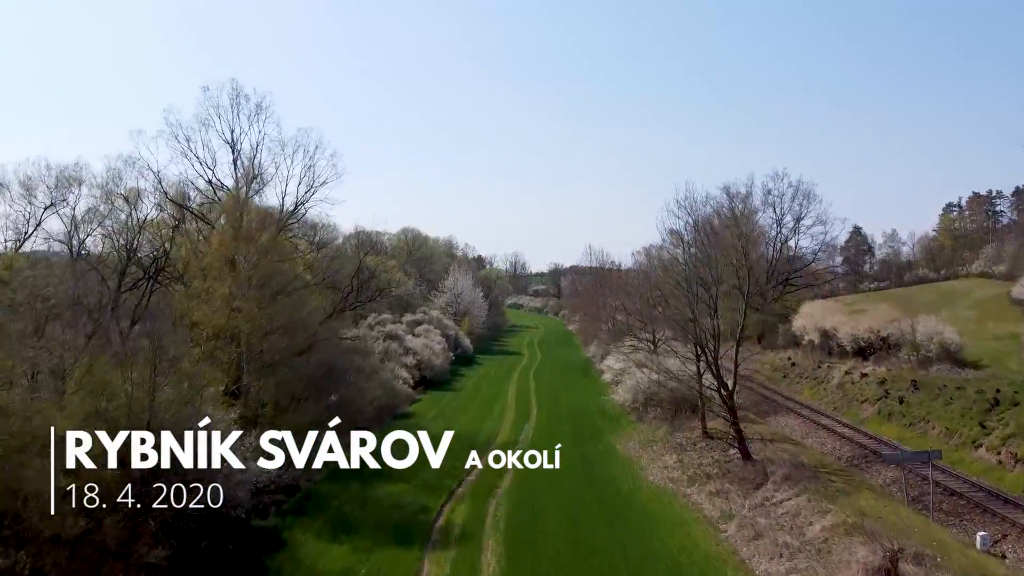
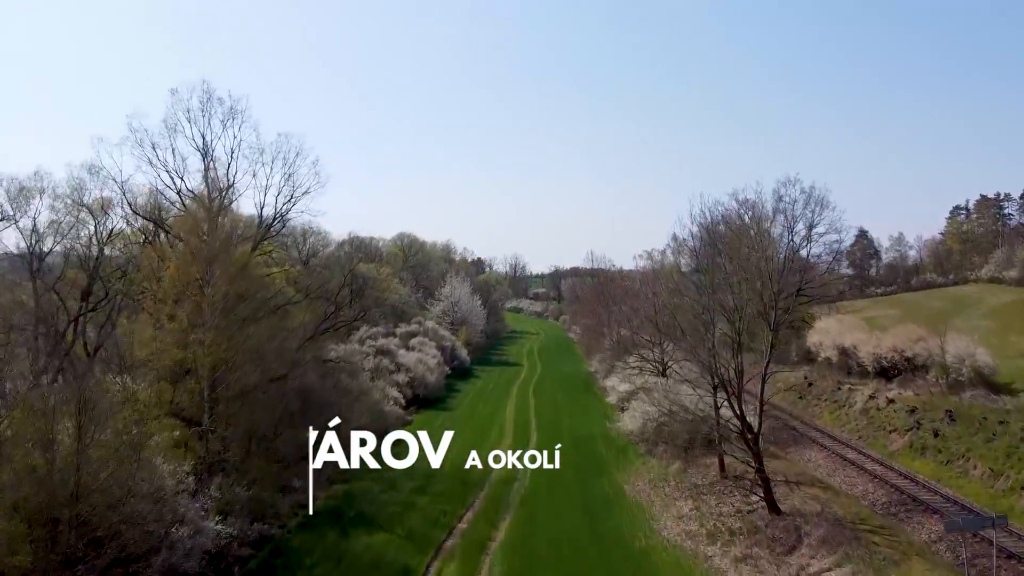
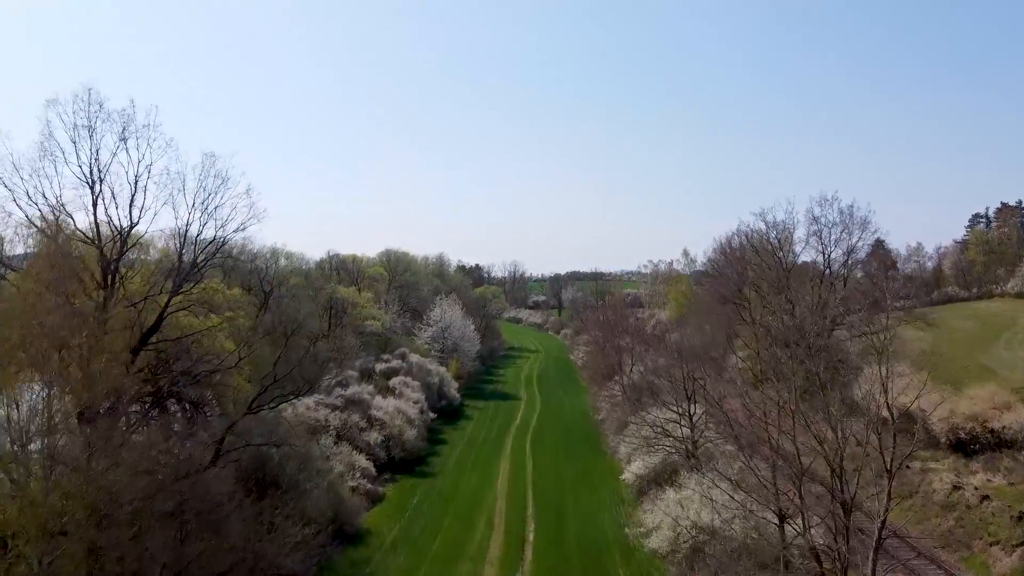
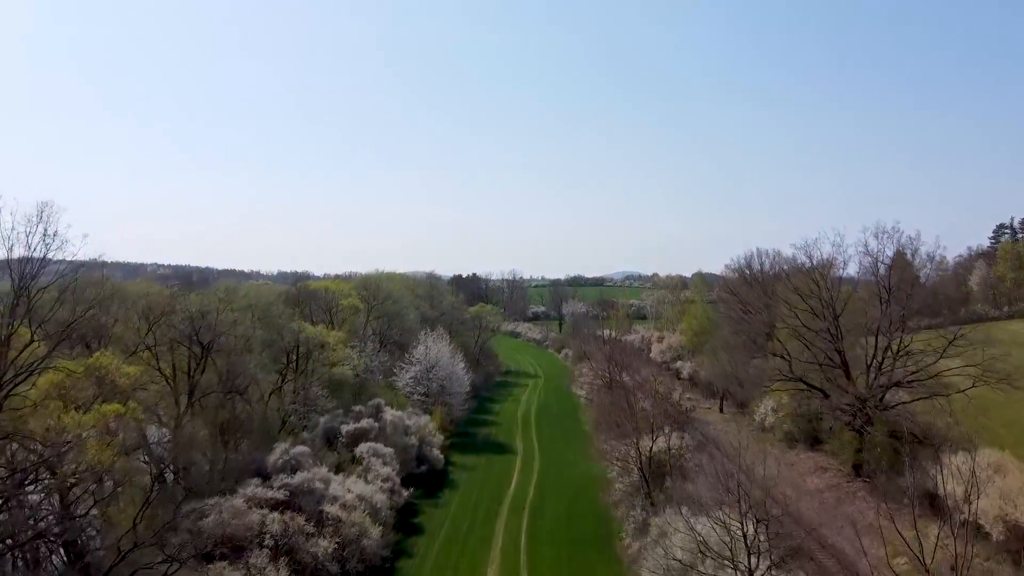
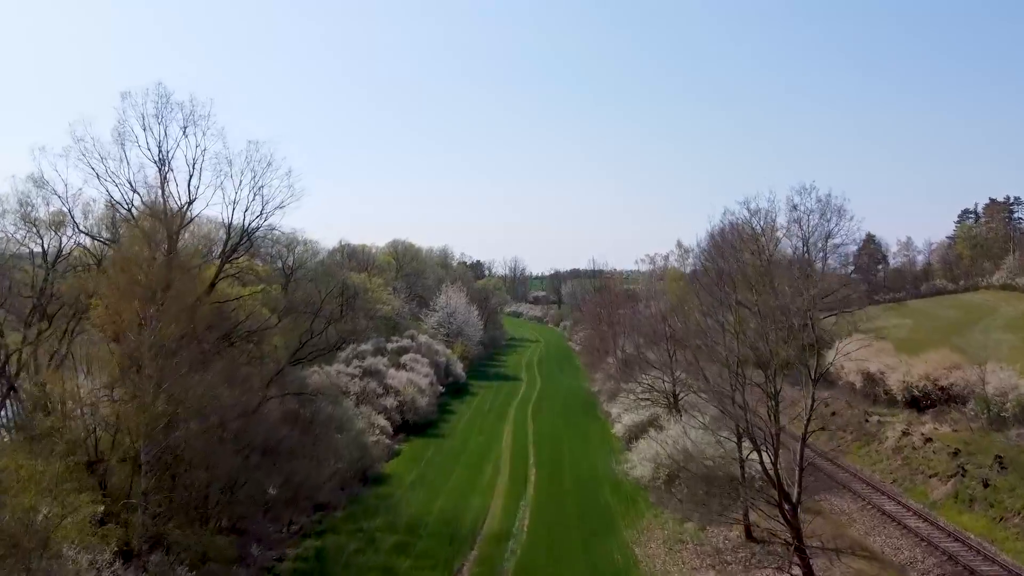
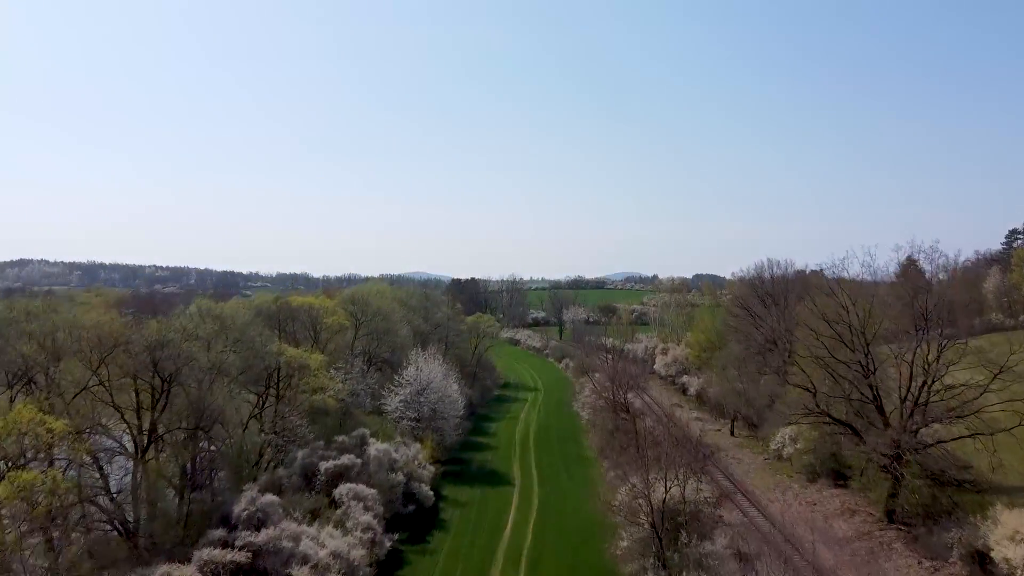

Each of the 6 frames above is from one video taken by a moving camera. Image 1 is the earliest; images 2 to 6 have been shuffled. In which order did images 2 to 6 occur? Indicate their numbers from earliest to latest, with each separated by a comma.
2, 5, 3, 4, 6
